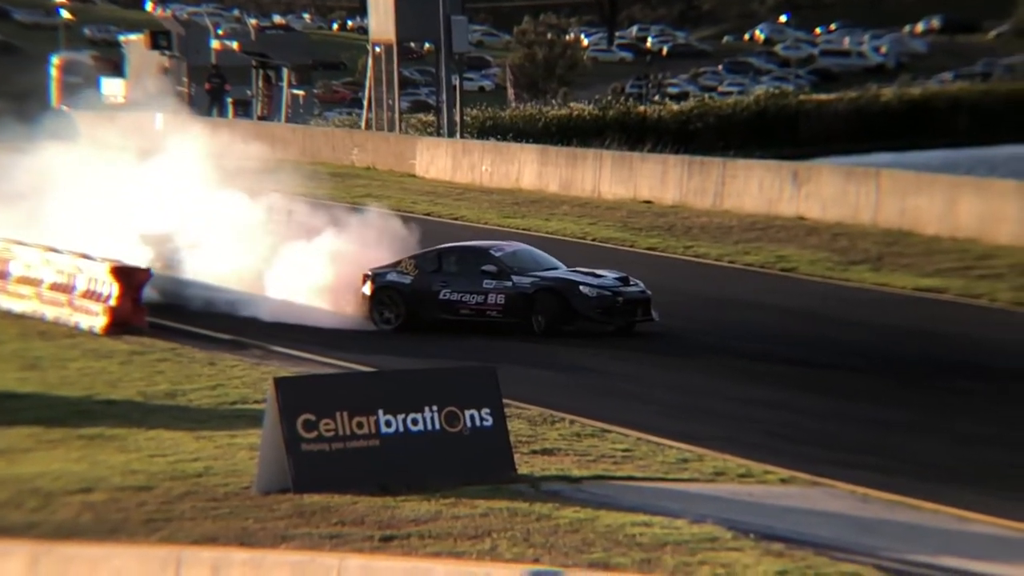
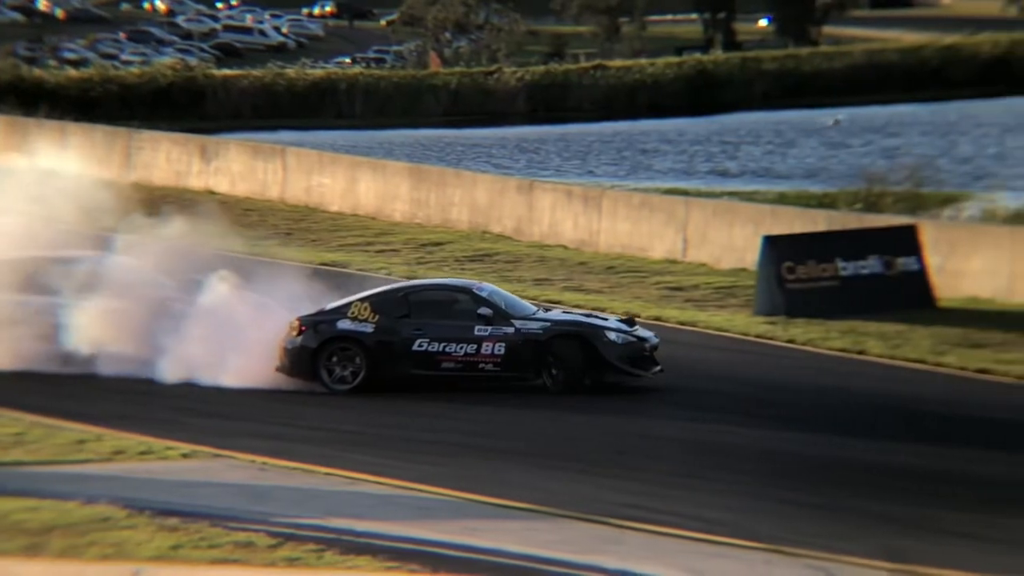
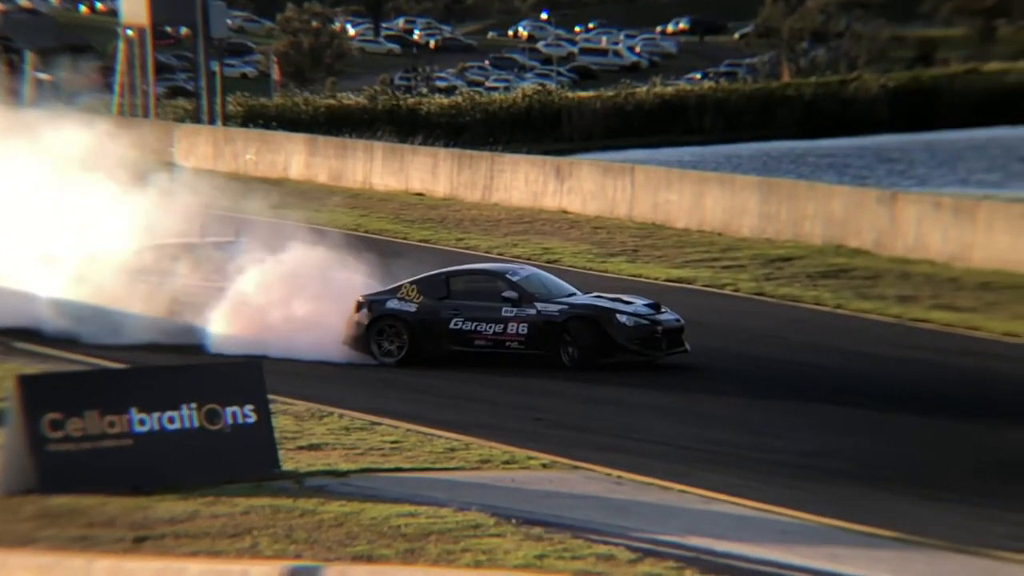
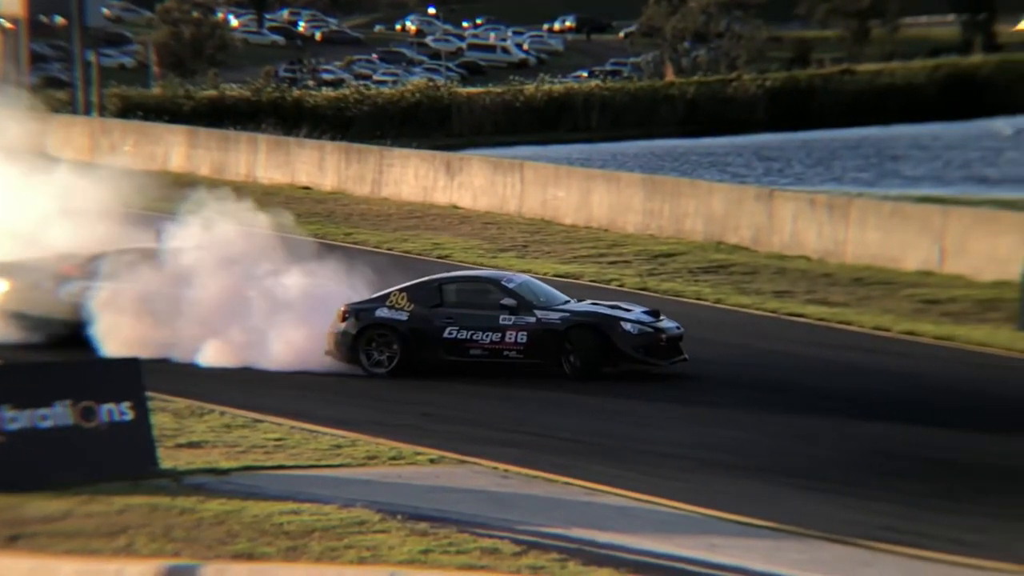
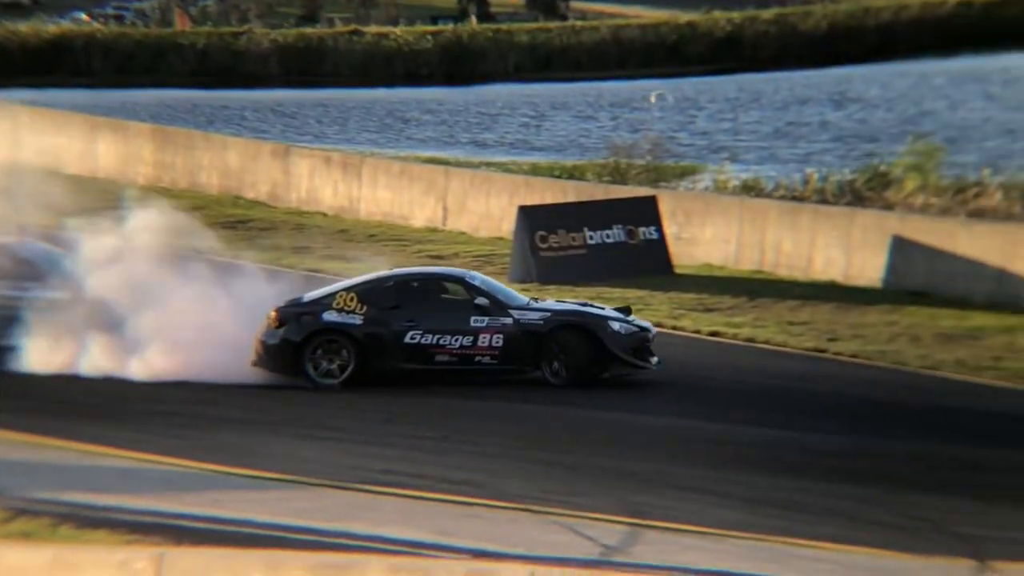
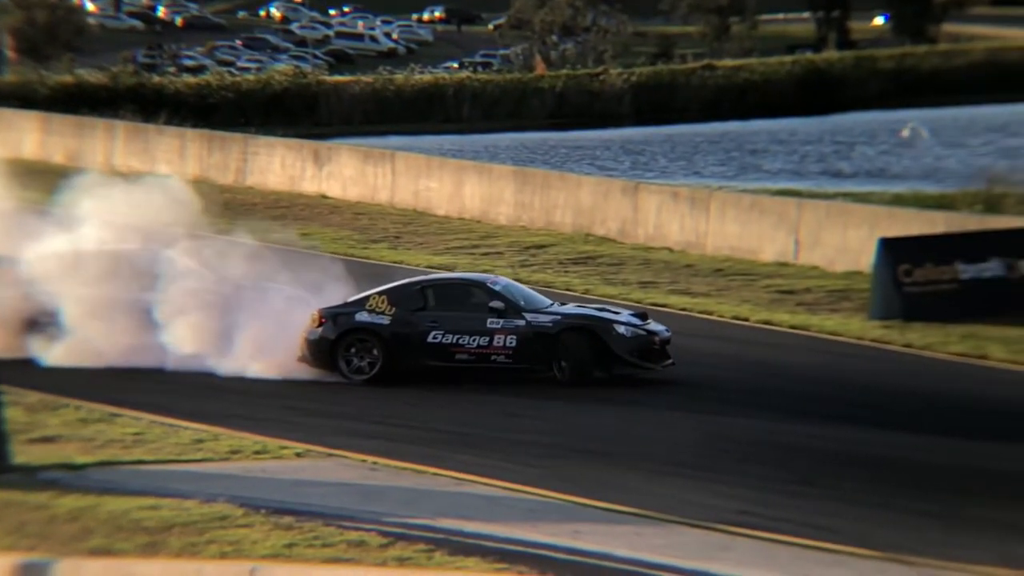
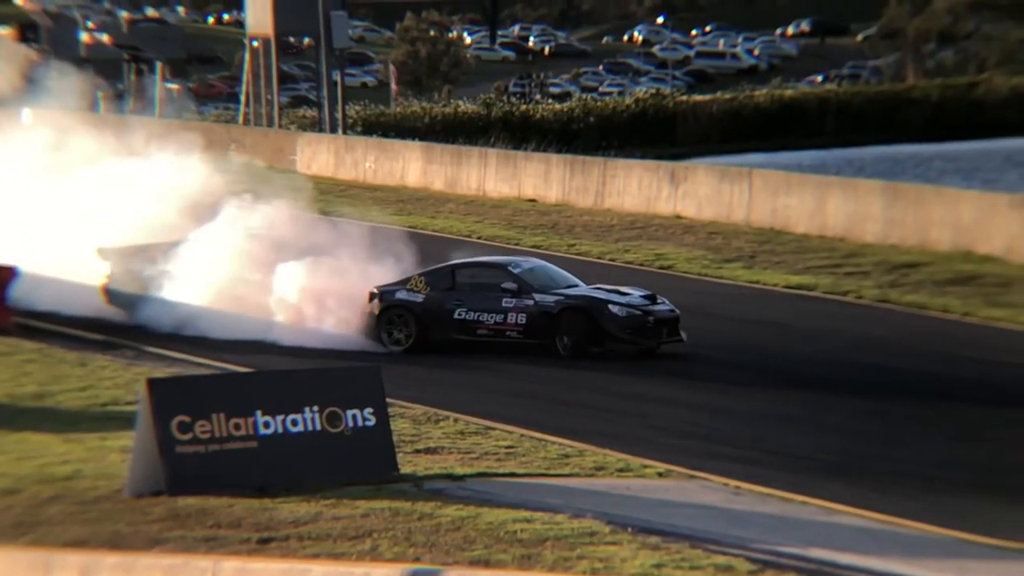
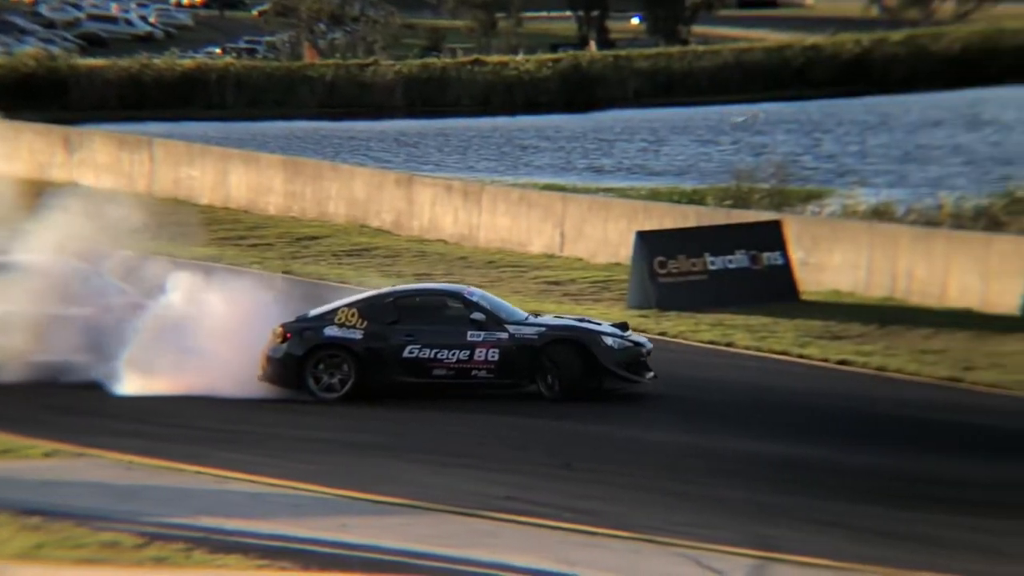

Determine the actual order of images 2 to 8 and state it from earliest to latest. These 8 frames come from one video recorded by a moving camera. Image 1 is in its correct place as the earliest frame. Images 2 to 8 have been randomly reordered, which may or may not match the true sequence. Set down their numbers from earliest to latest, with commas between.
7, 3, 4, 6, 2, 8, 5
